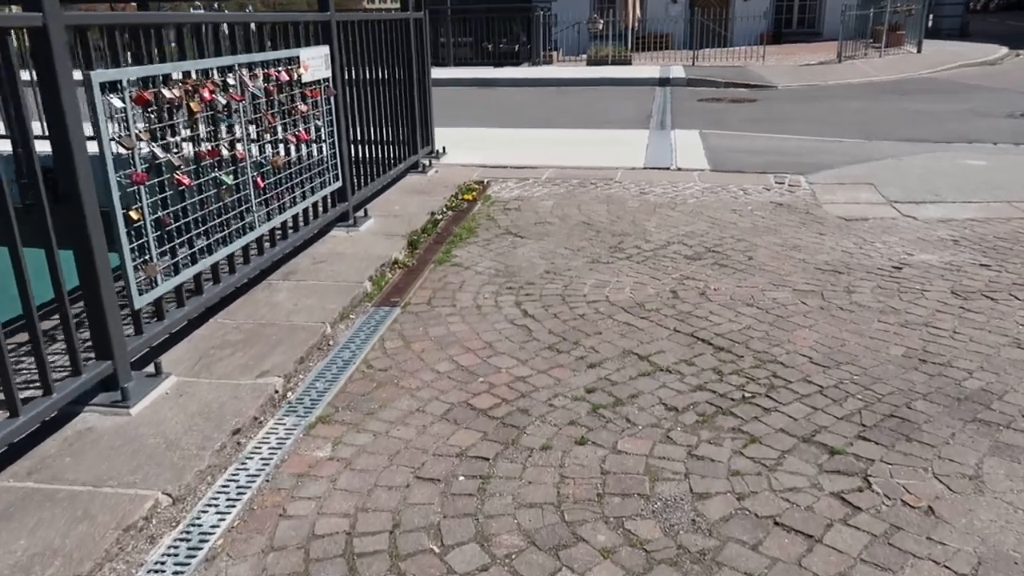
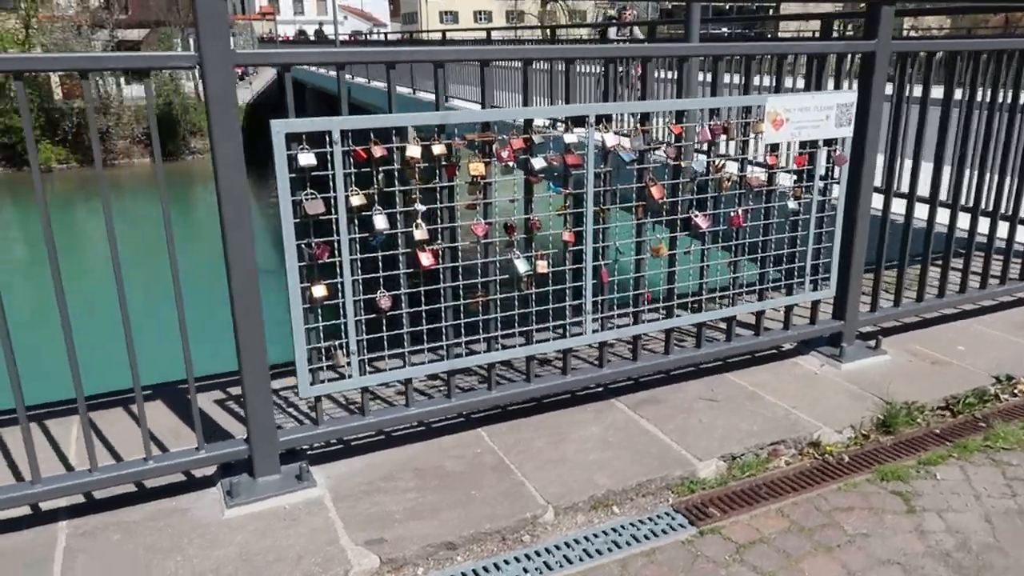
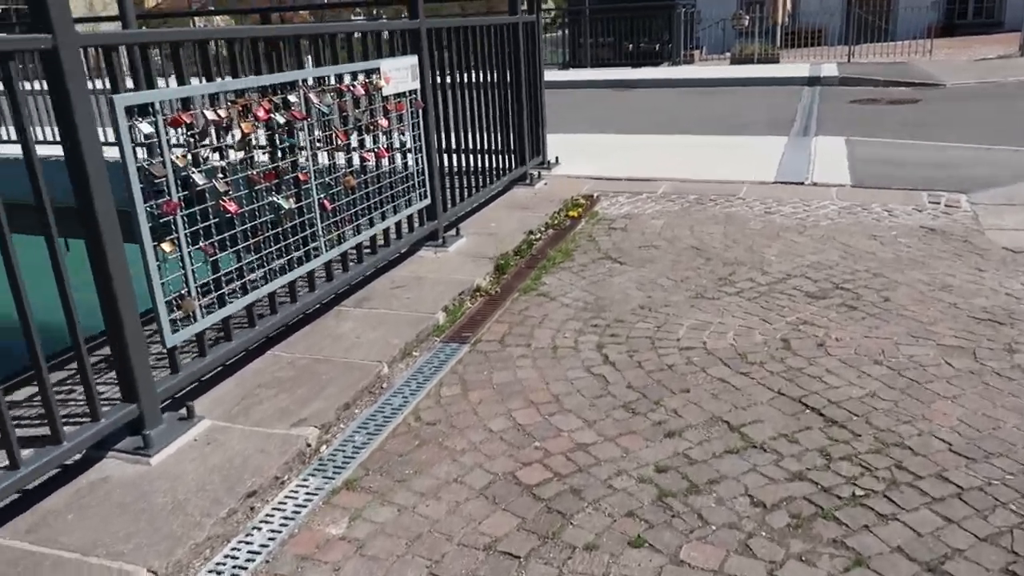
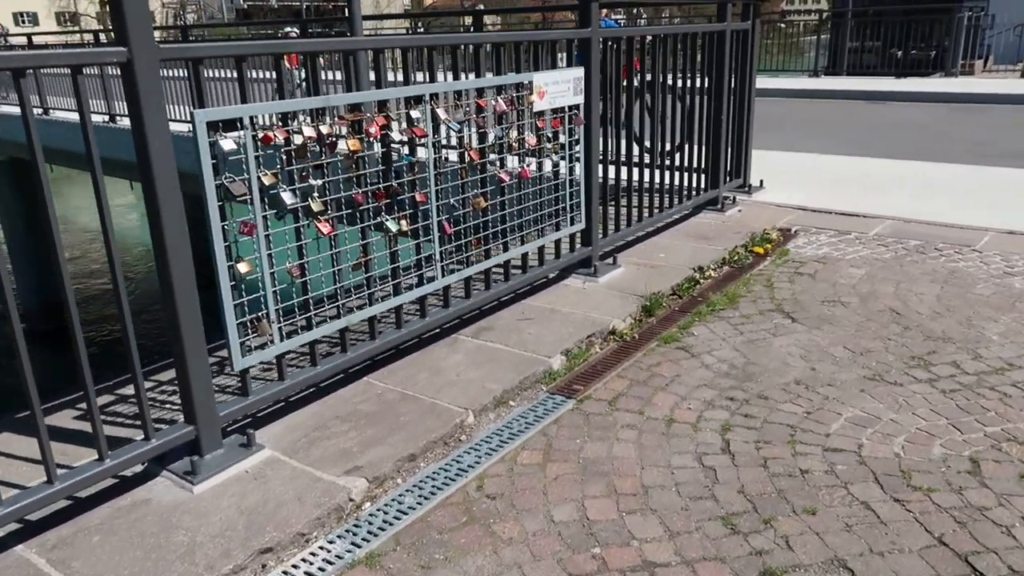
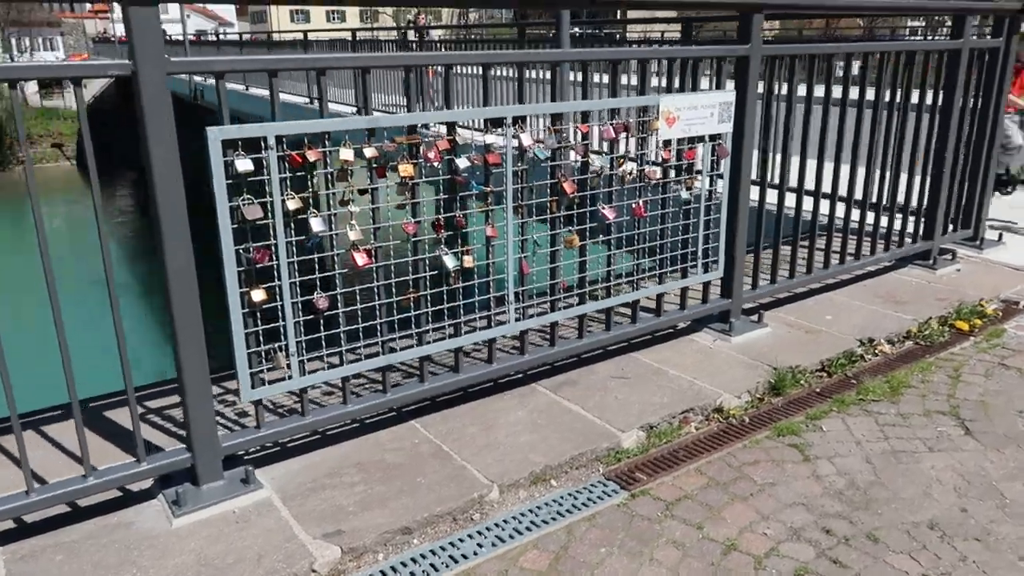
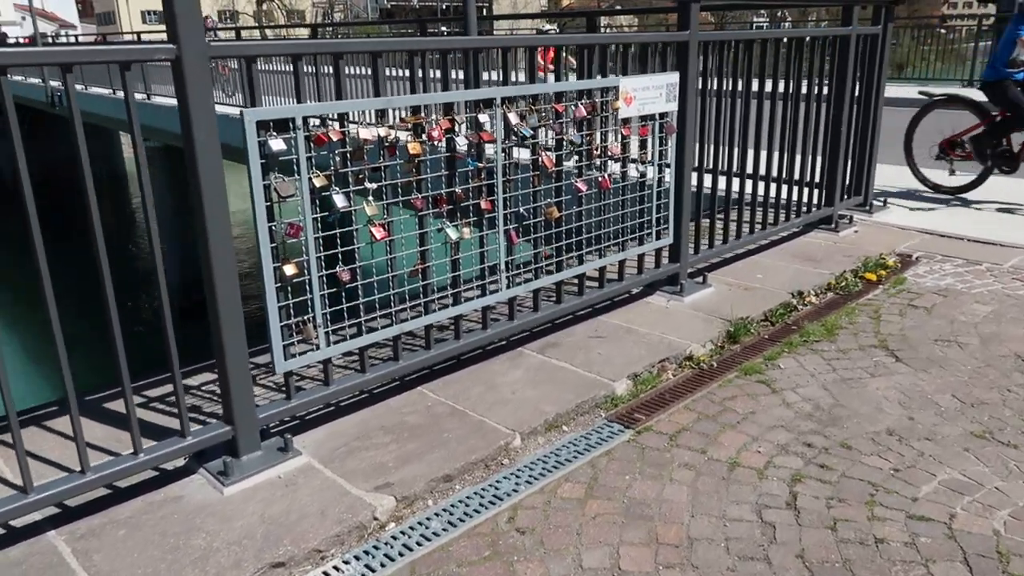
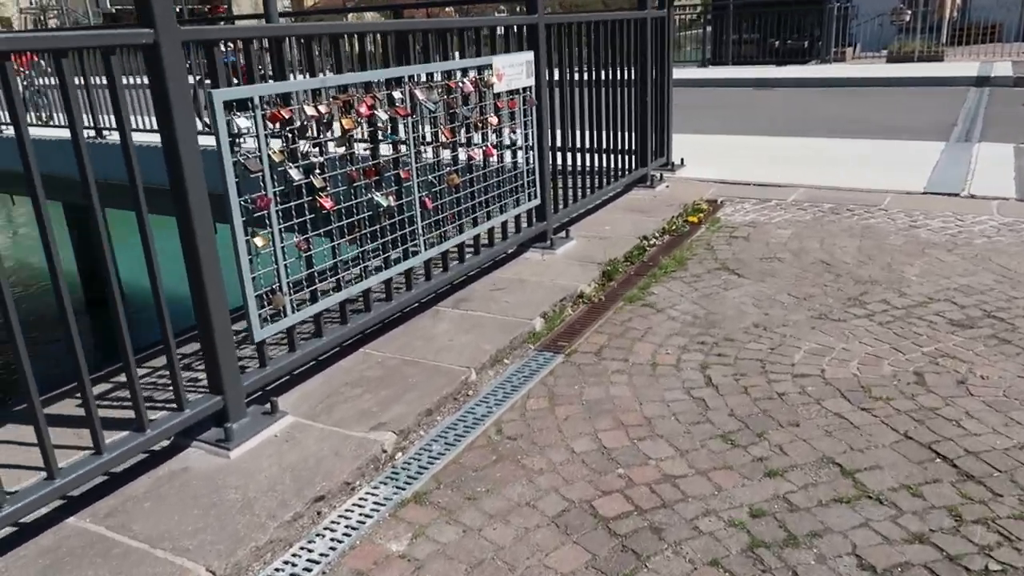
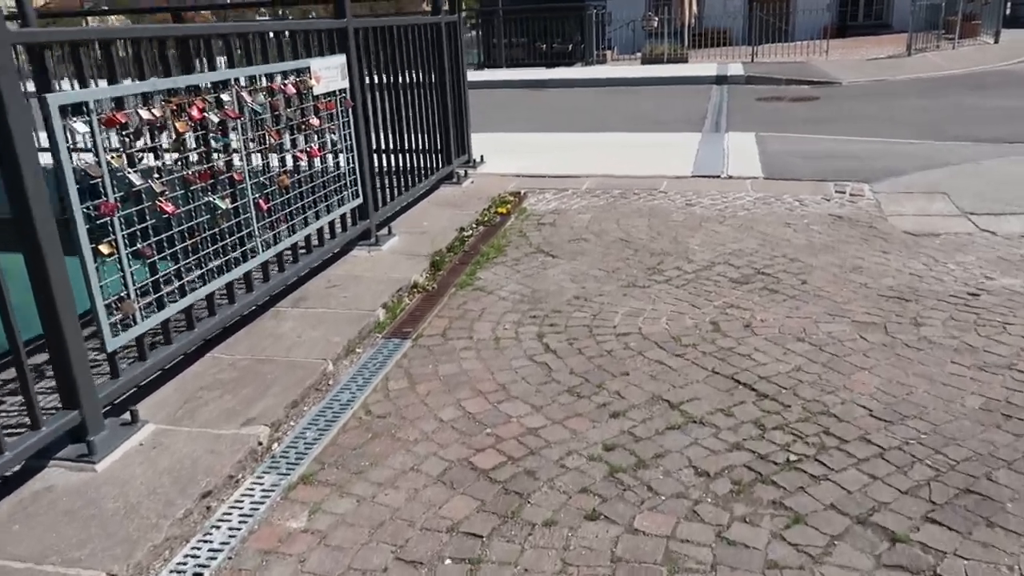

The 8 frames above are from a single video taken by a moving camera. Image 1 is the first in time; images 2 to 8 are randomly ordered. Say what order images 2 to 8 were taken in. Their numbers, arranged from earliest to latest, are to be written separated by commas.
8, 3, 7, 4, 6, 5, 2
